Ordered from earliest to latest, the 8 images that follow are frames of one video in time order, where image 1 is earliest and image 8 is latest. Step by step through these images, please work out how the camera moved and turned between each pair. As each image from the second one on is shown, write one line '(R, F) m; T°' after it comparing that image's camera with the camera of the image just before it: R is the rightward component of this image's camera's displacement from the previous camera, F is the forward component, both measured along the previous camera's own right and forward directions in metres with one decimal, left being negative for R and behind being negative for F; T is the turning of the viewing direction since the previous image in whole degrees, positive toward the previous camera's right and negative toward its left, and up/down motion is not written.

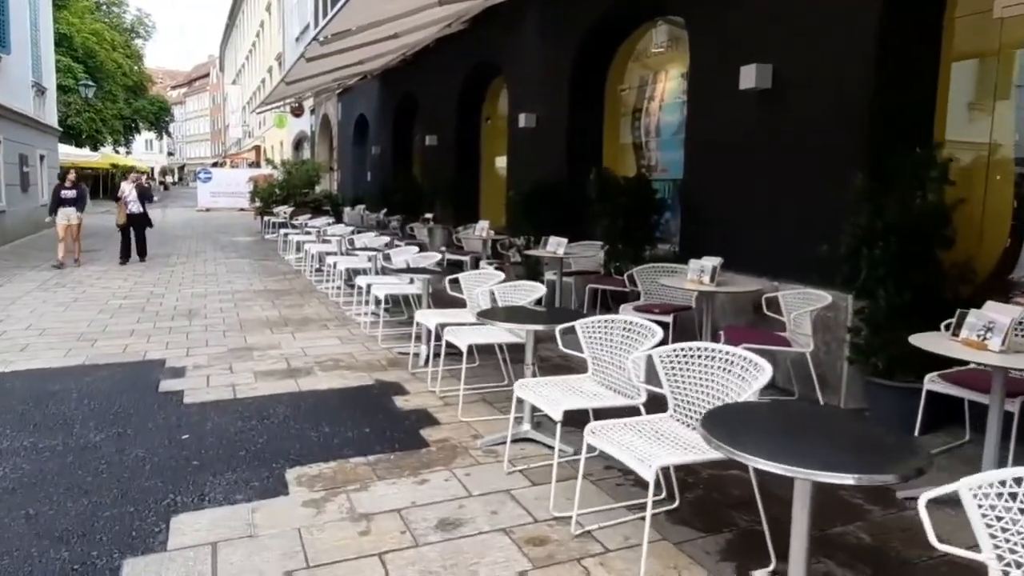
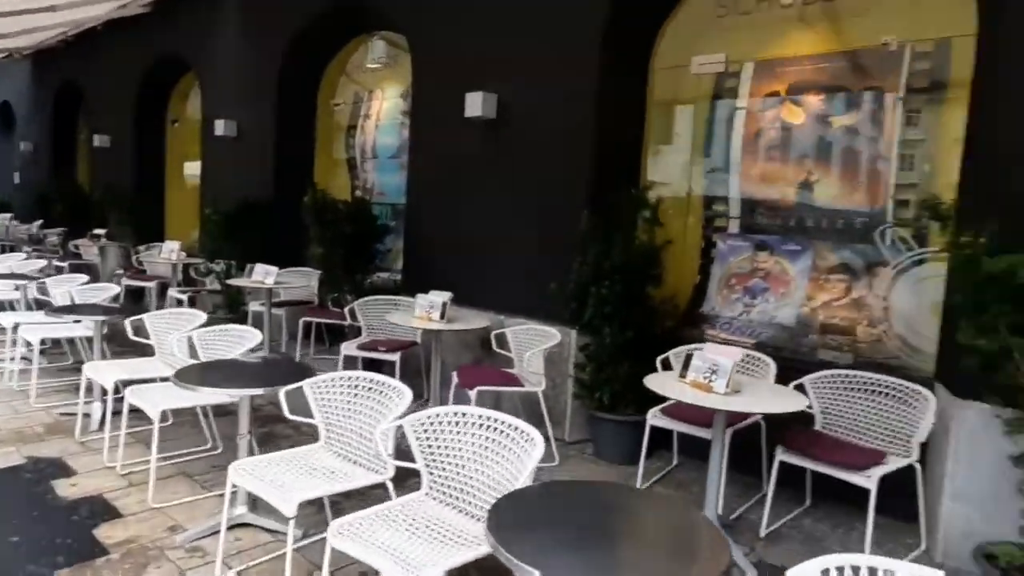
(-0.1, +0.4) m; +24°
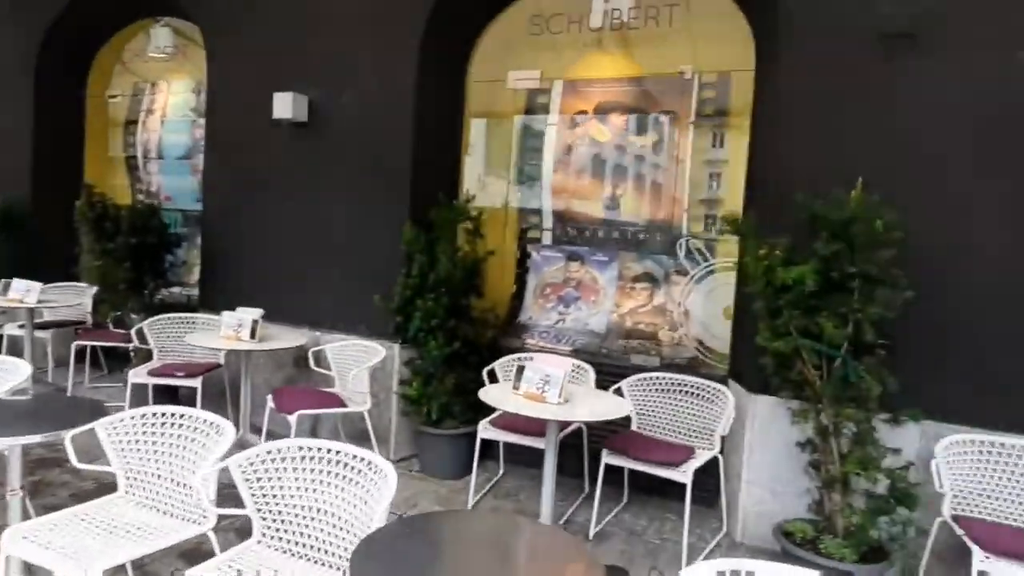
(-0.2, +0.1) m; +17°
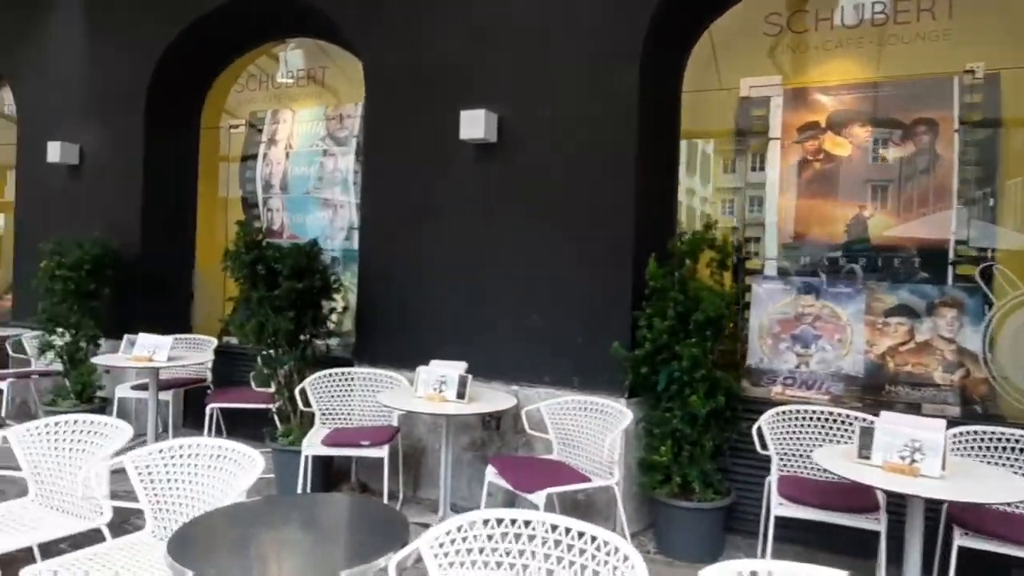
(-1.4, +0.7) m; 0°
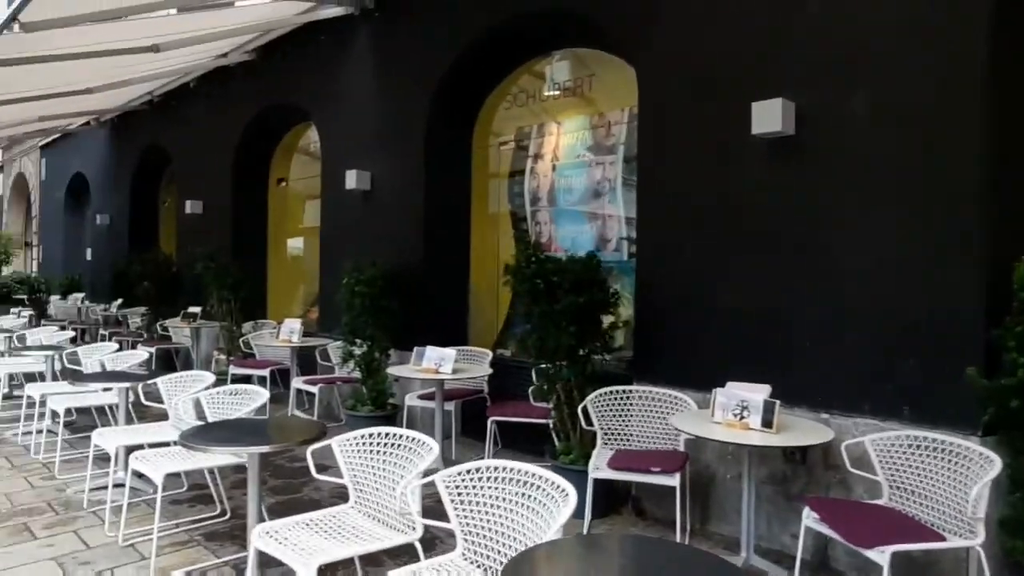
(-0.3, +0.2) m; -19°
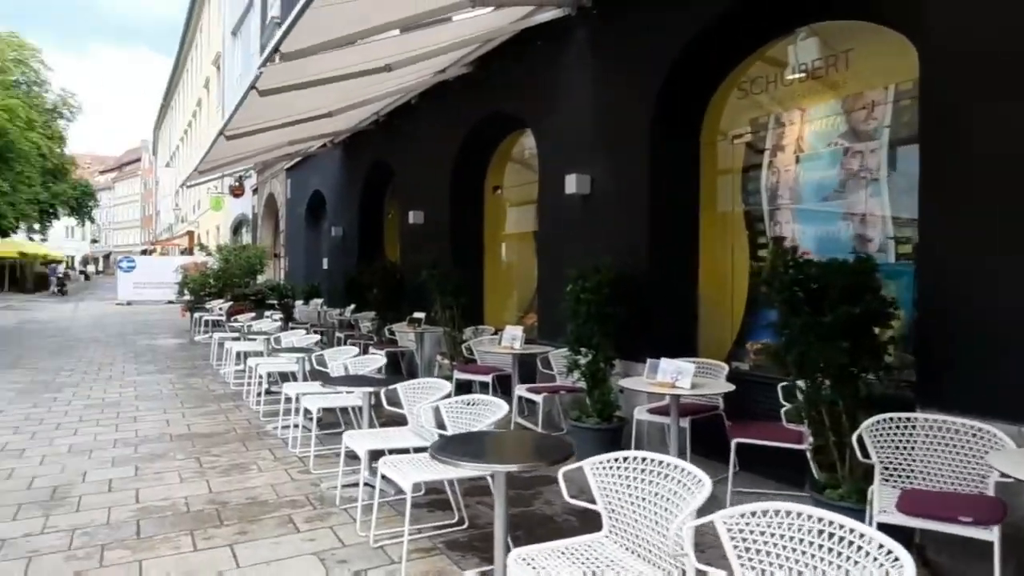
(-0.3, +0.2) m; -16°
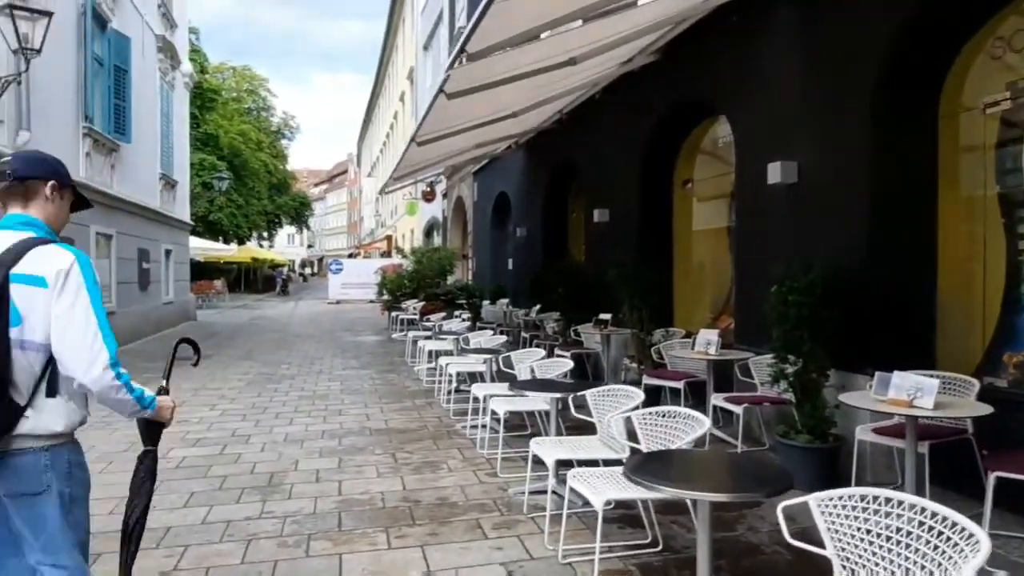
(-0.1, +0.3) m; -15°
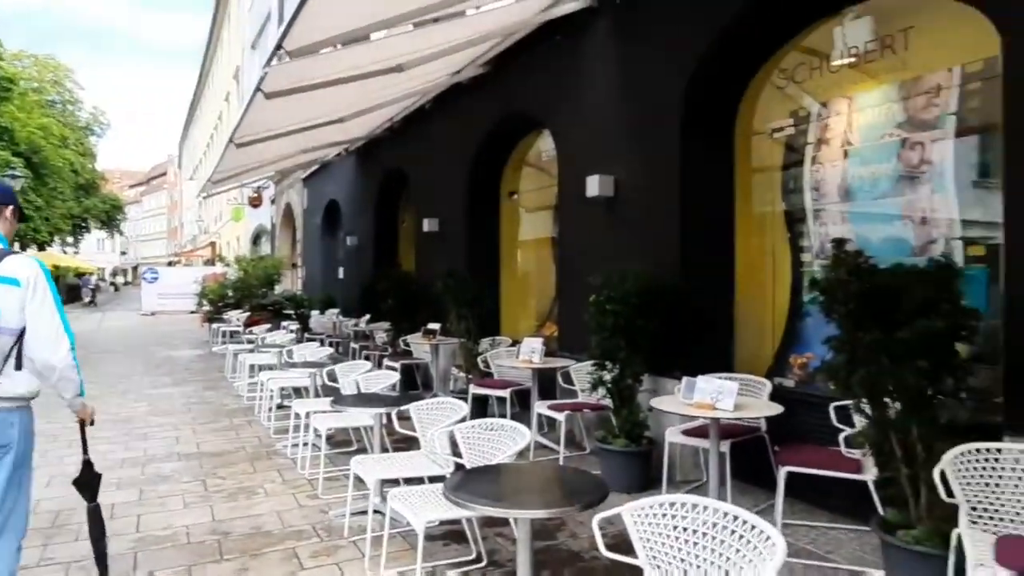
(+0.1, +0.1) m; +13°
